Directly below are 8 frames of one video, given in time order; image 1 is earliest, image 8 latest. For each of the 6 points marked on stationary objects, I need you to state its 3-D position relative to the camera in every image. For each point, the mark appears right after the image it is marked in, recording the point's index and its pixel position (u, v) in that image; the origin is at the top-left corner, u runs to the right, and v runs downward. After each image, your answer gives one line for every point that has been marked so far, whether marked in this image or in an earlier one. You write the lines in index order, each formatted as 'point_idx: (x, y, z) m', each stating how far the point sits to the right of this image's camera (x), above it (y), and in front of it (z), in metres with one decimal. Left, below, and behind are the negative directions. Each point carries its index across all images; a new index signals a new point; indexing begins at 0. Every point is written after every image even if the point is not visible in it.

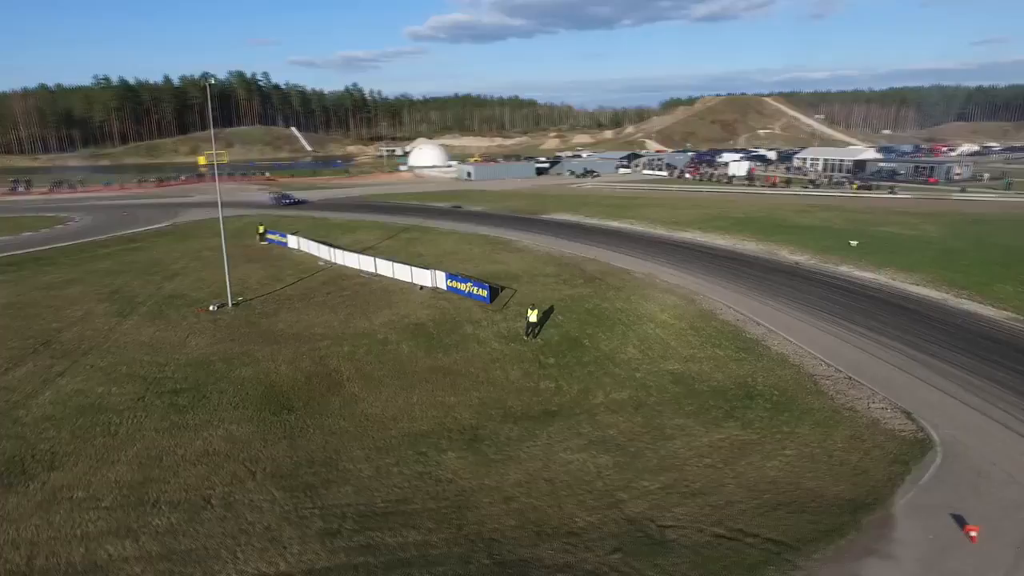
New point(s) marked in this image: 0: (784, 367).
0: (+7.7, -2.2, +17.7) m
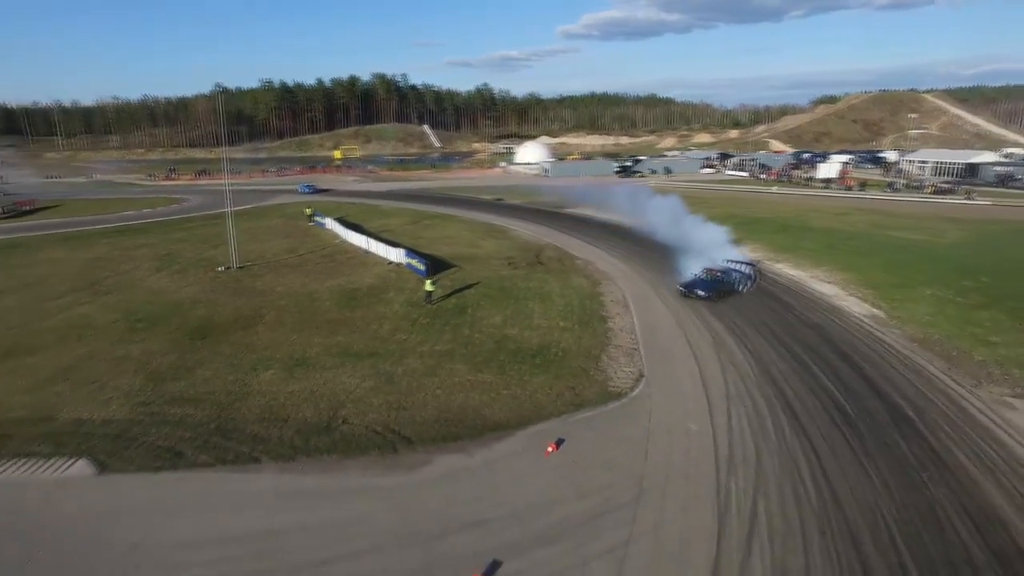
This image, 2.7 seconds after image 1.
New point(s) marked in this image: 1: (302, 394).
0: (+2.7, -1.6, +20.2) m
1: (-5.6, -2.8, +16.5) m
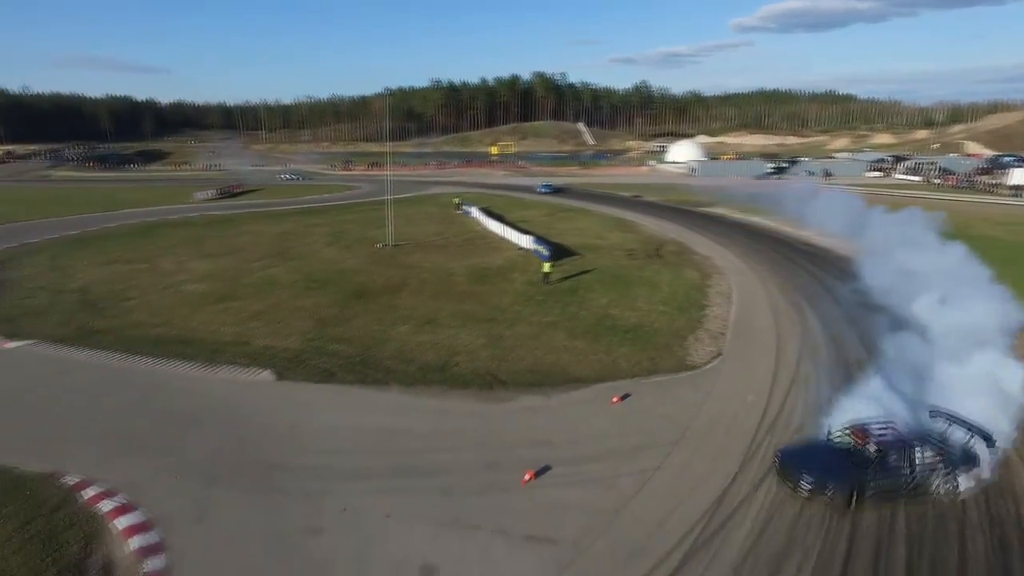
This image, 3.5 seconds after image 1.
0: (+6.2, -1.1, +21.9) m
1: (-2.7, -1.8, +20.2) m
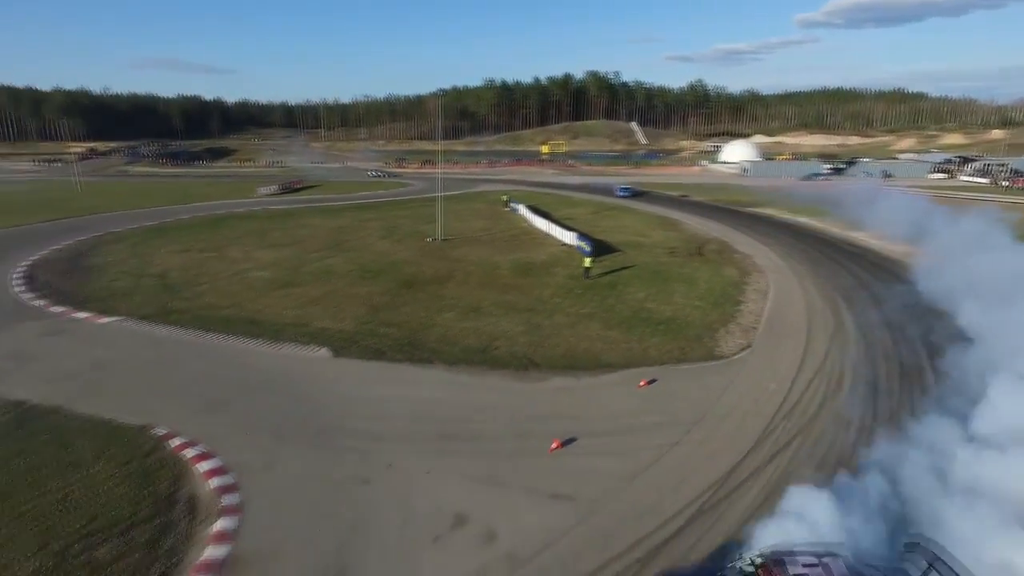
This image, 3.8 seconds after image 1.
0: (+7.6, -1.0, +22.6) m
1: (-1.4, -1.5, +21.6) m
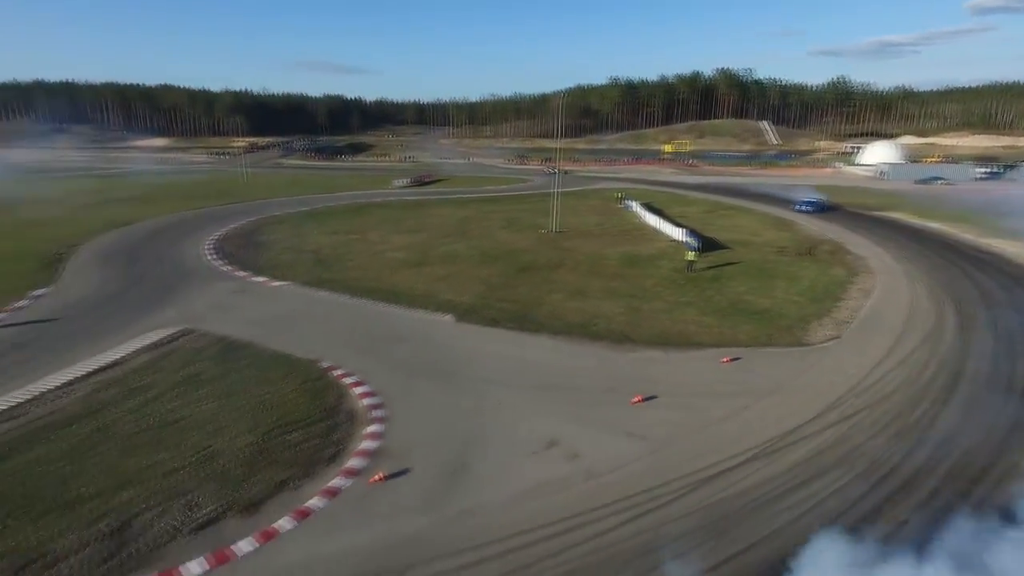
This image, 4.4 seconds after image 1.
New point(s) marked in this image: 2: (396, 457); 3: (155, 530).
0: (+11.6, -0.8, +23.4) m
1: (+2.5, -0.8, +24.2) m
2: (-2.5, -3.5, +12.9) m
3: (-6.2, -4.2, +10.7) m
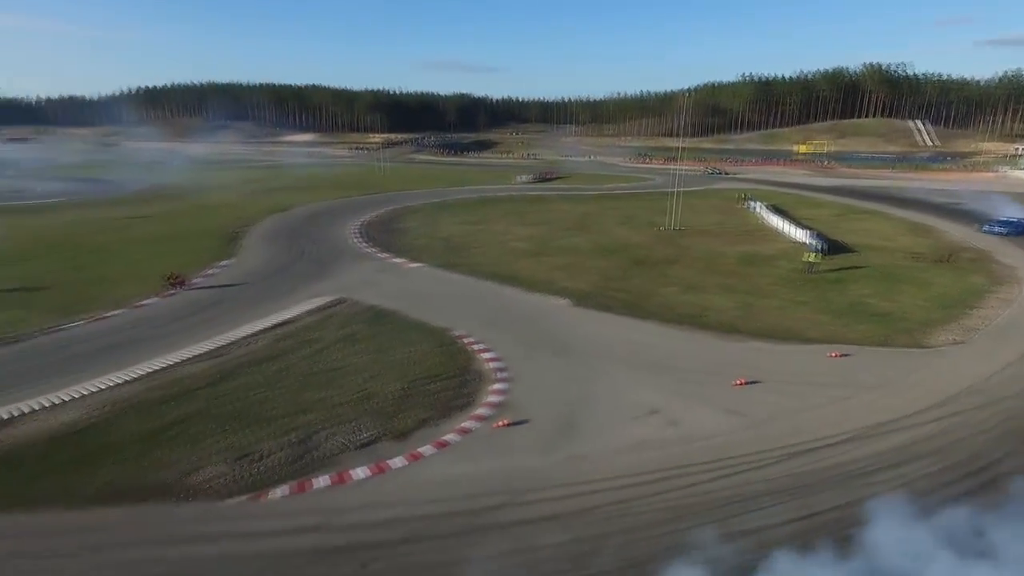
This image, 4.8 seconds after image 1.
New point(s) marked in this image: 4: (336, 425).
0: (+16.0, -1.0, +22.7) m
1: (+7.2, -0.5, +25.2) m
2: (+0.1, -3.0, +15.0) m
3: (-4.0, -3.4, +13.5) m
4: (-4.1, -3.2, +14.2) m
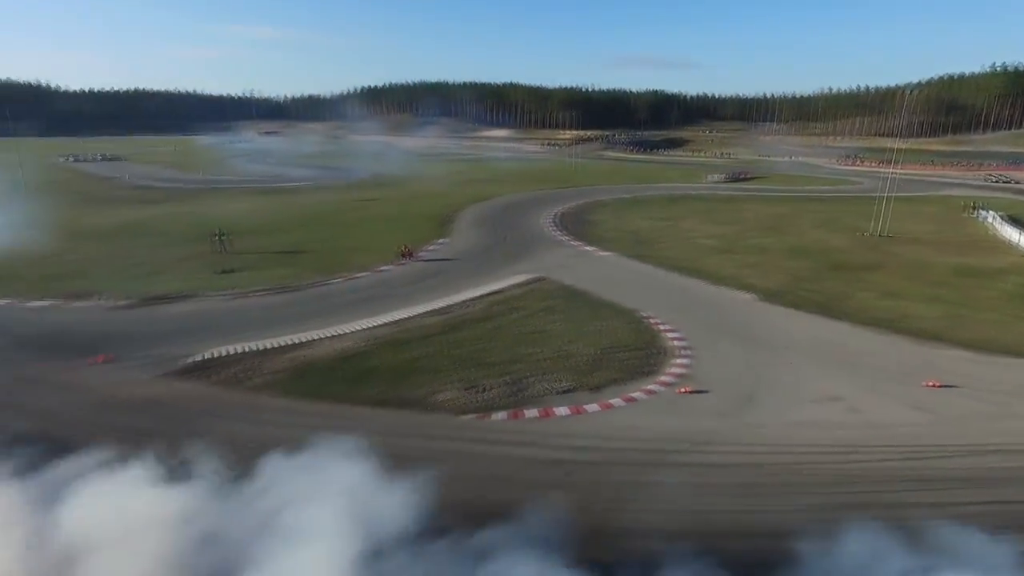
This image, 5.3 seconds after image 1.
0: (+22.5, -1.9, +19.6) m
1: (+14.8, -0.7, +24.4) m
2: (+5.0, -2.5, +16.7) m
3: (+0.7, -2.6, +16.3) m
4: (+0.8, -2.4, +17.1) m
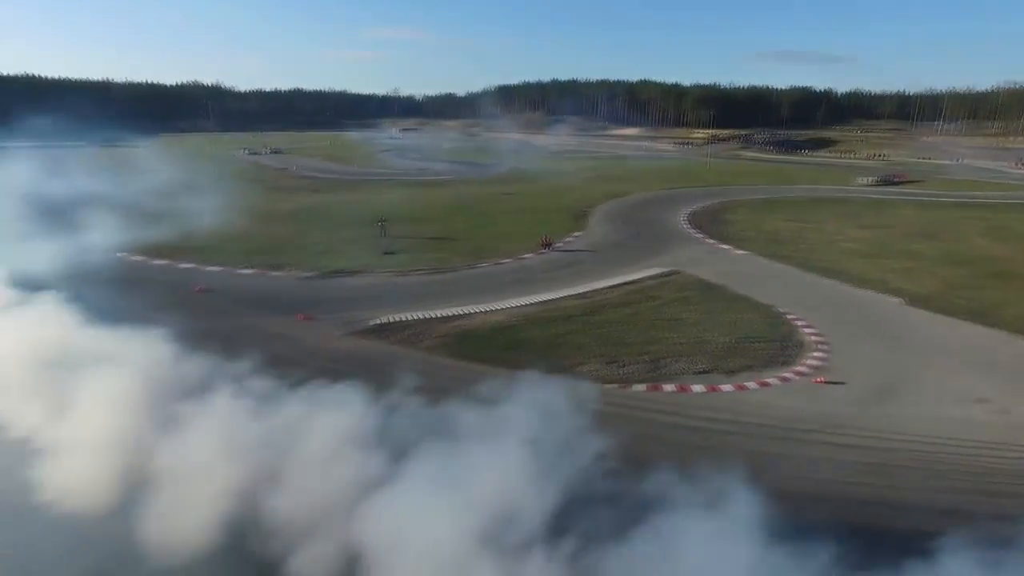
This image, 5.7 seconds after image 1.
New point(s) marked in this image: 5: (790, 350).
0: (+26.7, -2.7, +16.7) m
1: (+20.2, -1.2, +22.9) m
2: (+9.0, -2.4, +17.2) m
3: (+4.6, -2.3, +17.7) m
4: (+4.9, -2.0, +18.4) m
5: (+8.5, -1.9, +18.9) m
